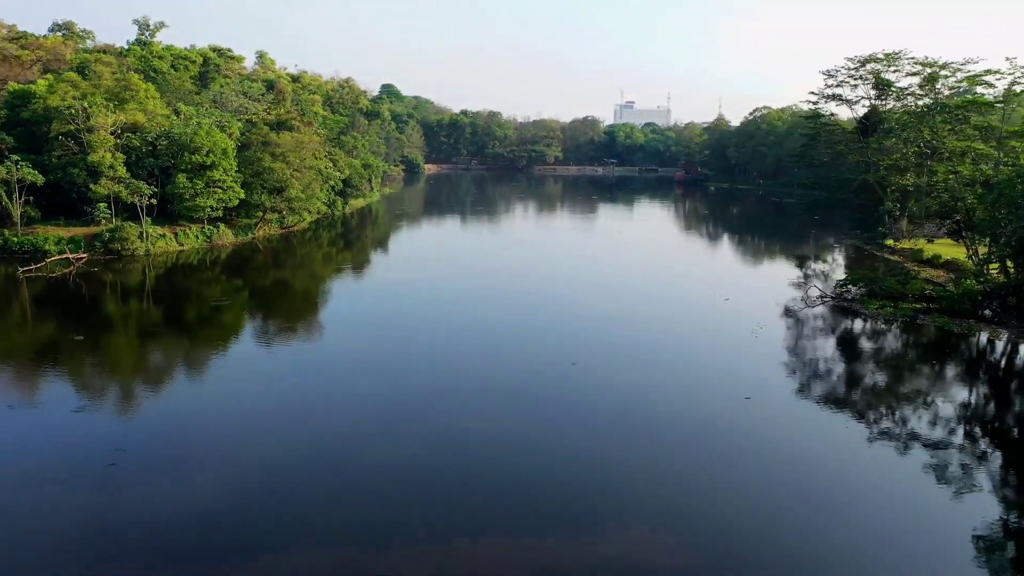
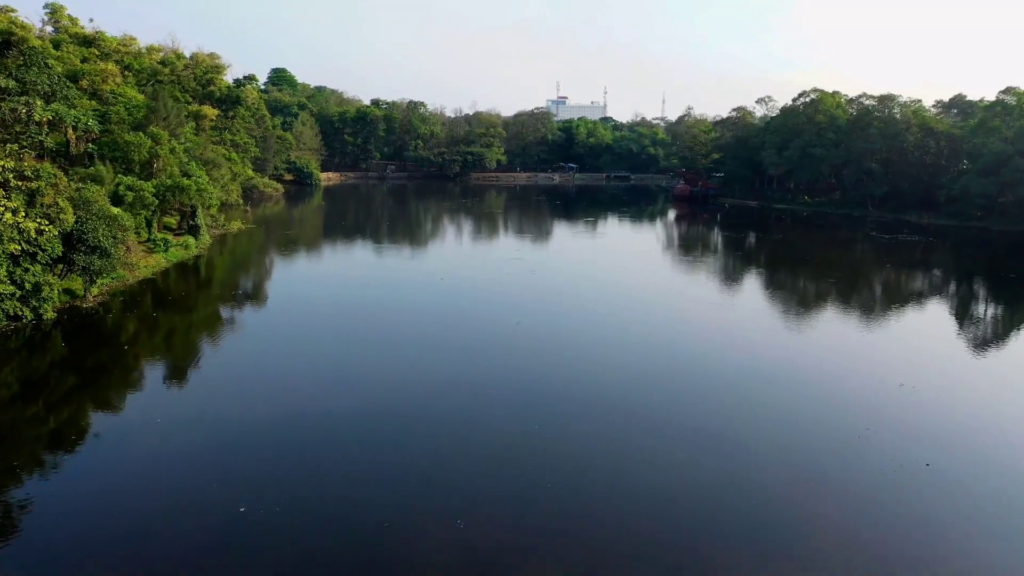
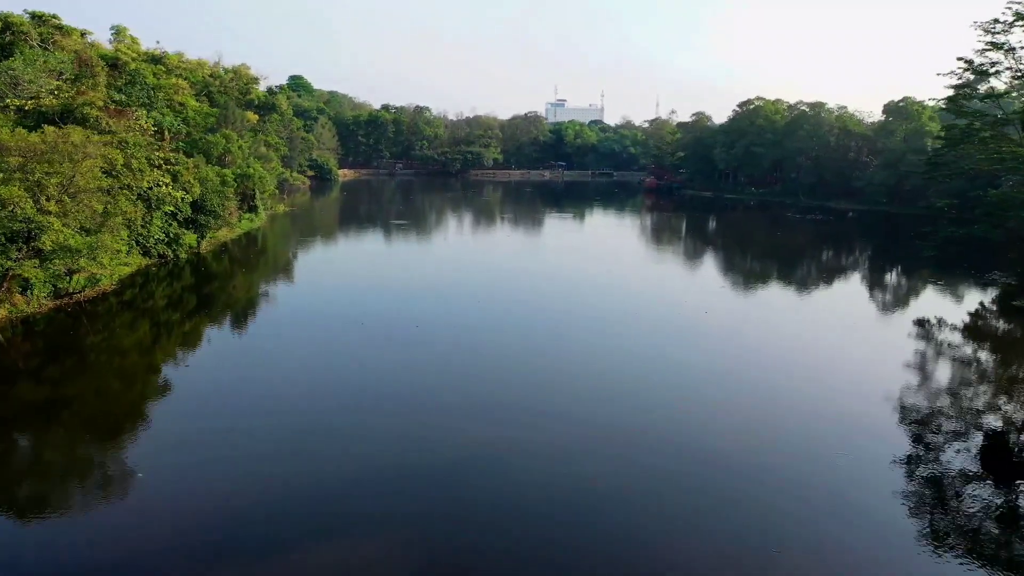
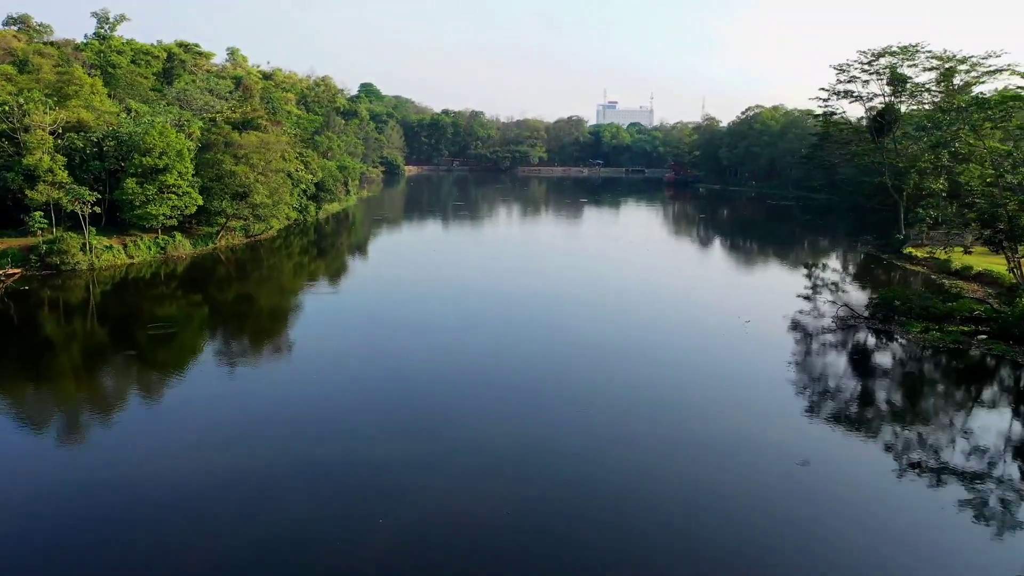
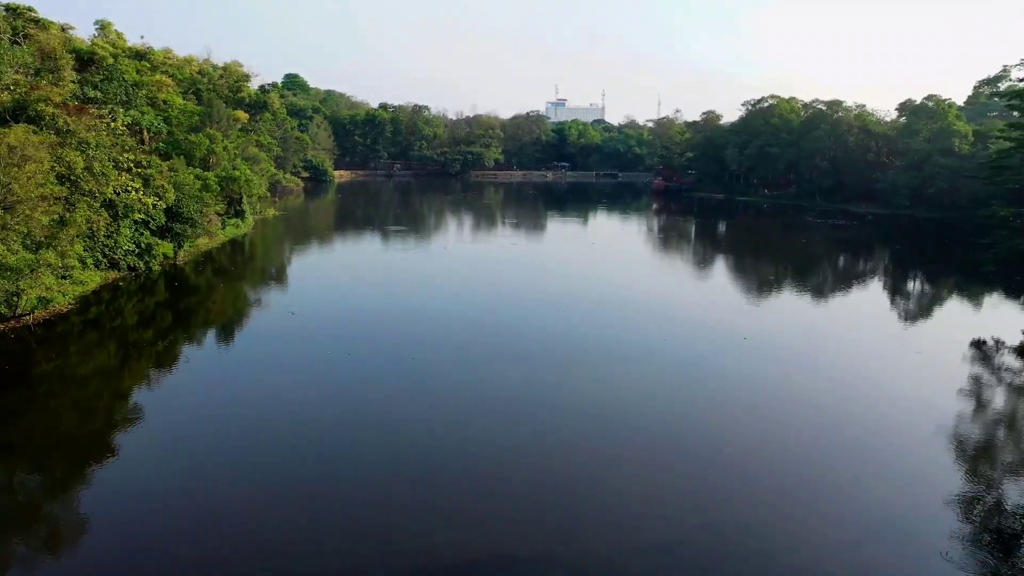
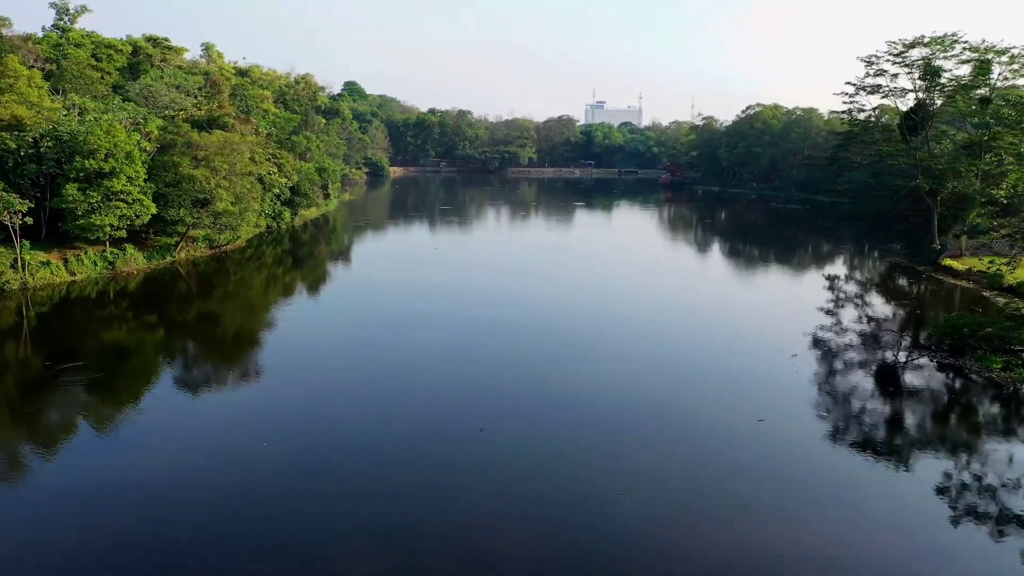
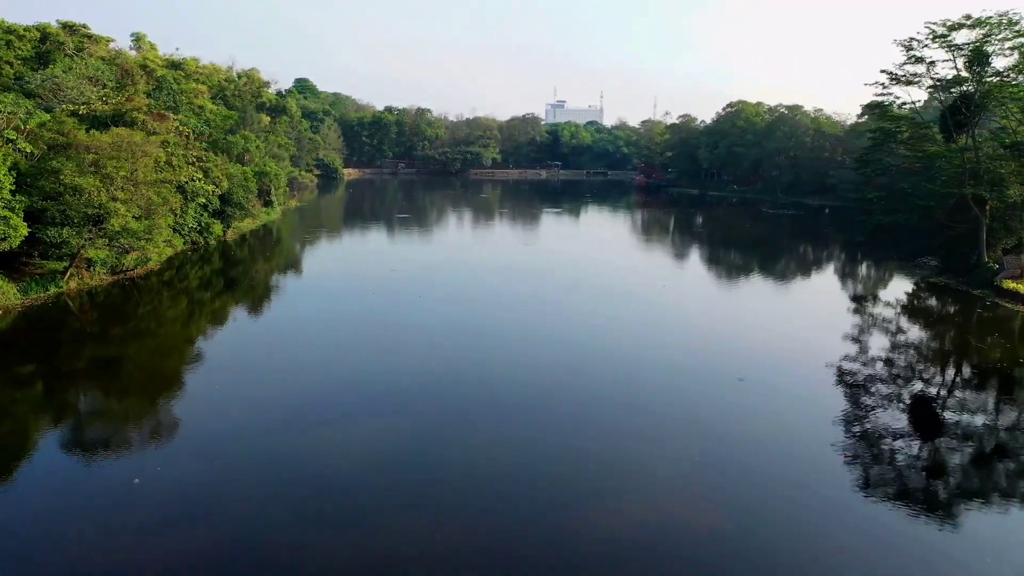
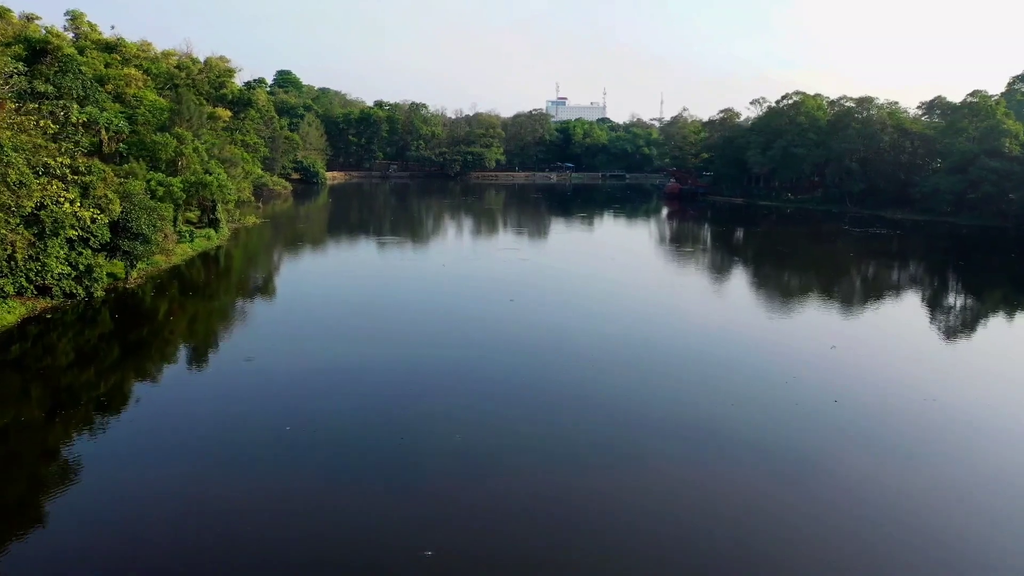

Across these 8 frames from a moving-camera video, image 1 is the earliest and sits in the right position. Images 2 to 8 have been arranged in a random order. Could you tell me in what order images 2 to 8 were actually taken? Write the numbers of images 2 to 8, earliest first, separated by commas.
4, 6, 7, 3, 5, 8, 2
